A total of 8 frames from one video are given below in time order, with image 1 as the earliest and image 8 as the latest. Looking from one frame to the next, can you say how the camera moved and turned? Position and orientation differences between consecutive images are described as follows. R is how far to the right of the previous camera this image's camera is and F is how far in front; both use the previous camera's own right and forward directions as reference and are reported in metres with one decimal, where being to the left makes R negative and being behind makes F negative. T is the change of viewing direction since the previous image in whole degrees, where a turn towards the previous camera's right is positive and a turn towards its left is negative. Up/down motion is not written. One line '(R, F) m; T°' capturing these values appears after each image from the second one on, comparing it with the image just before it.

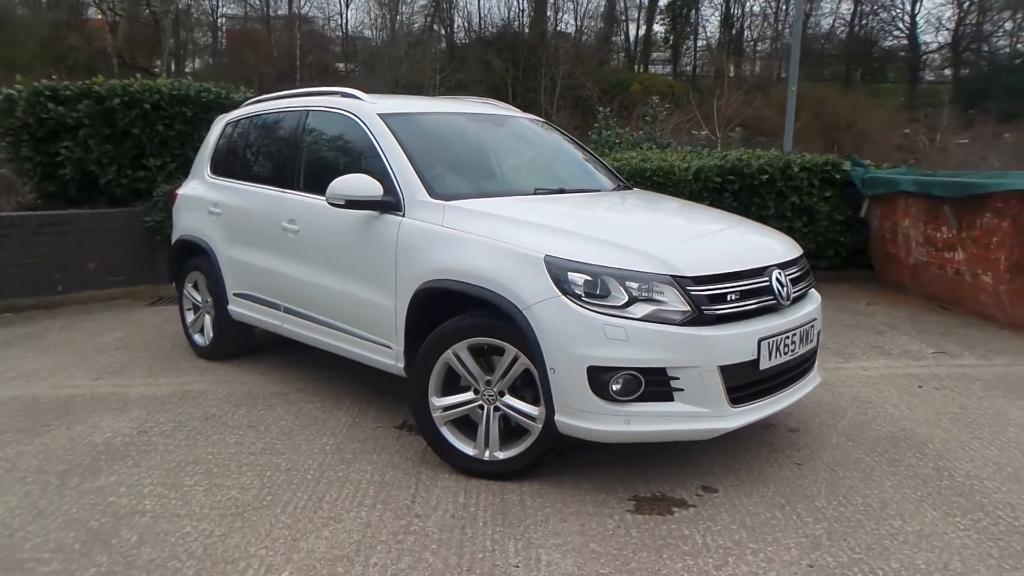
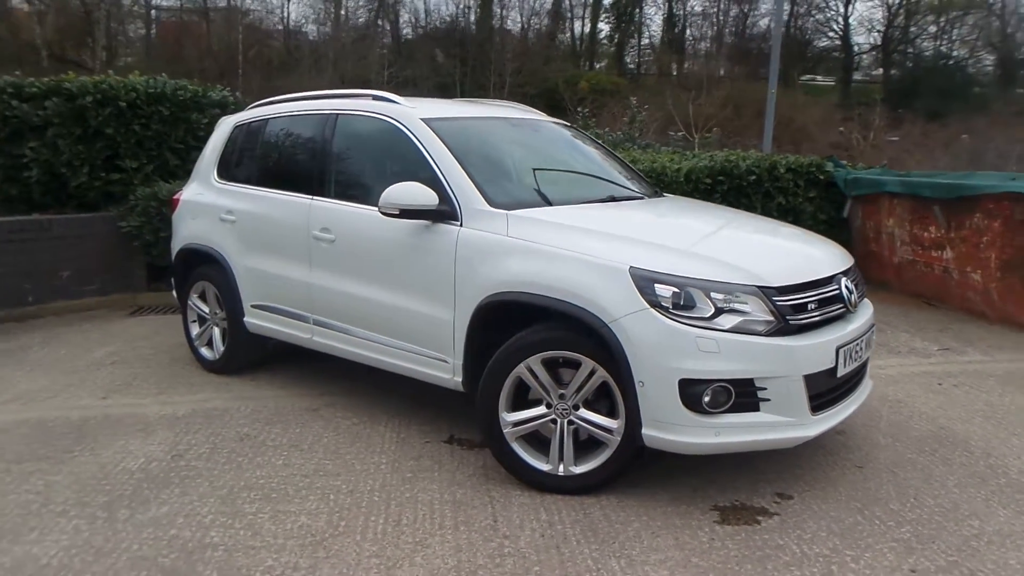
(-0.7, +0.1) m; +4°
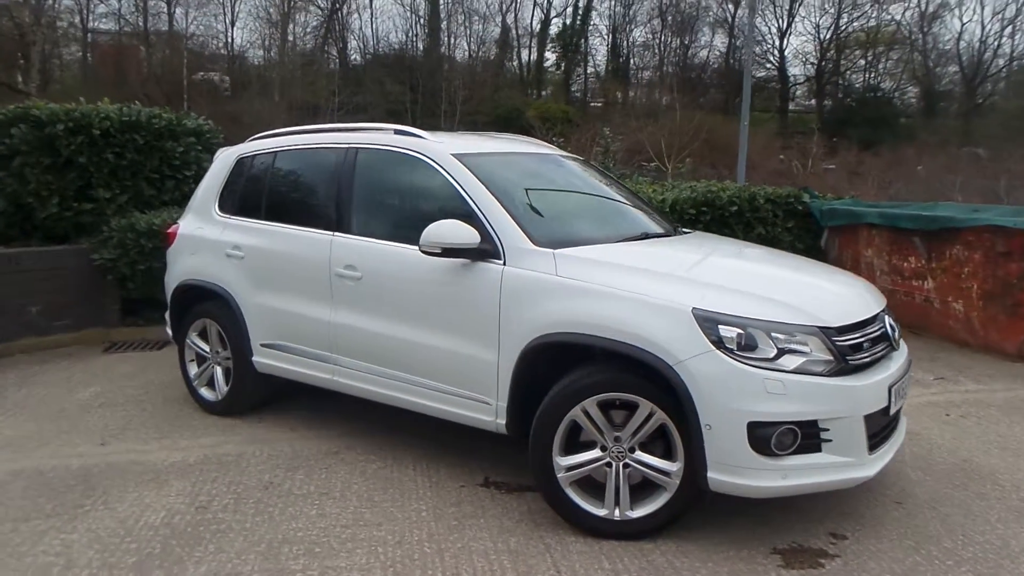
(-0.6, +0.1) m; +4°
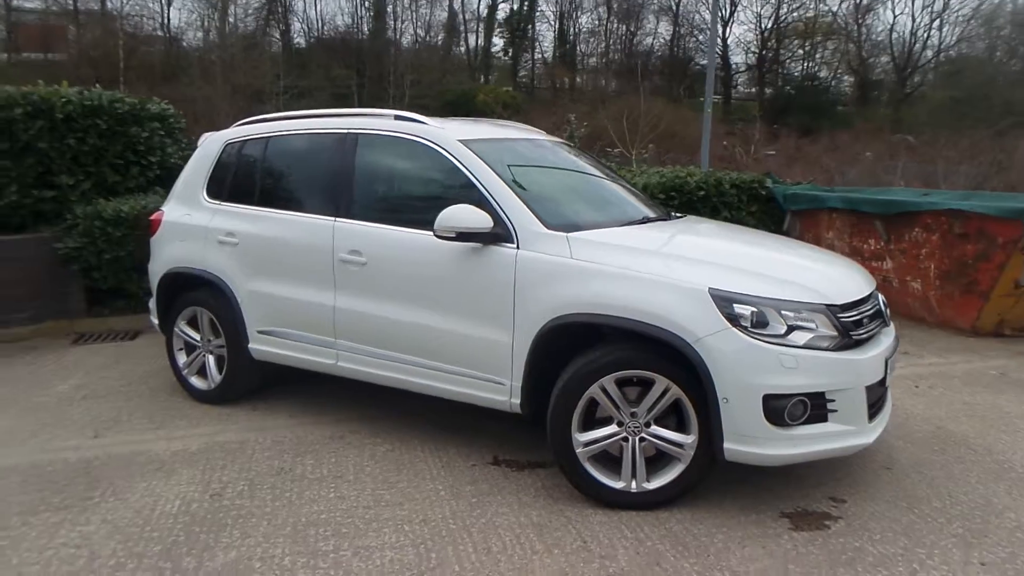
(-0.4, -0.1) m; +4°
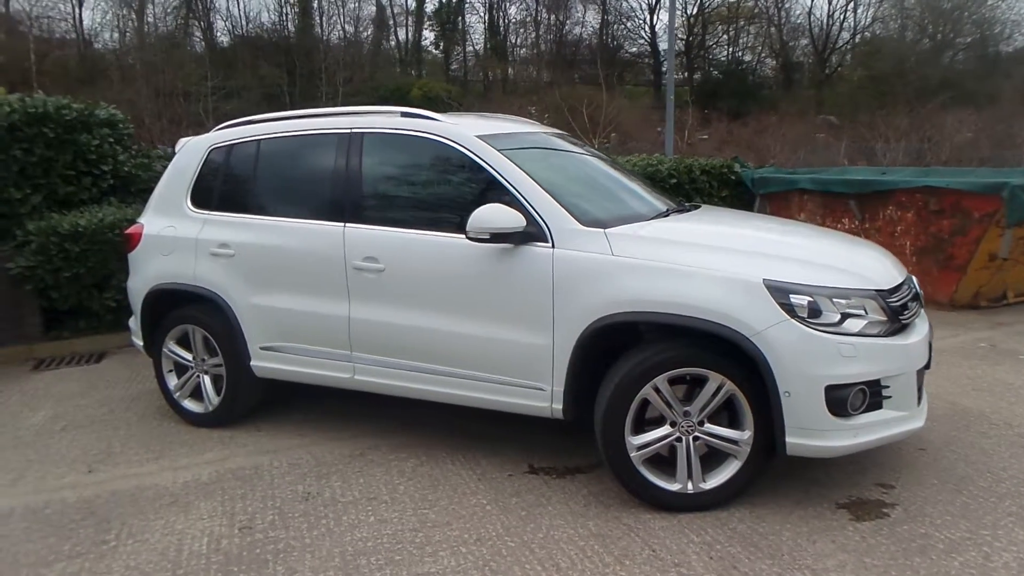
(-0.5, +0.2) m; +5°
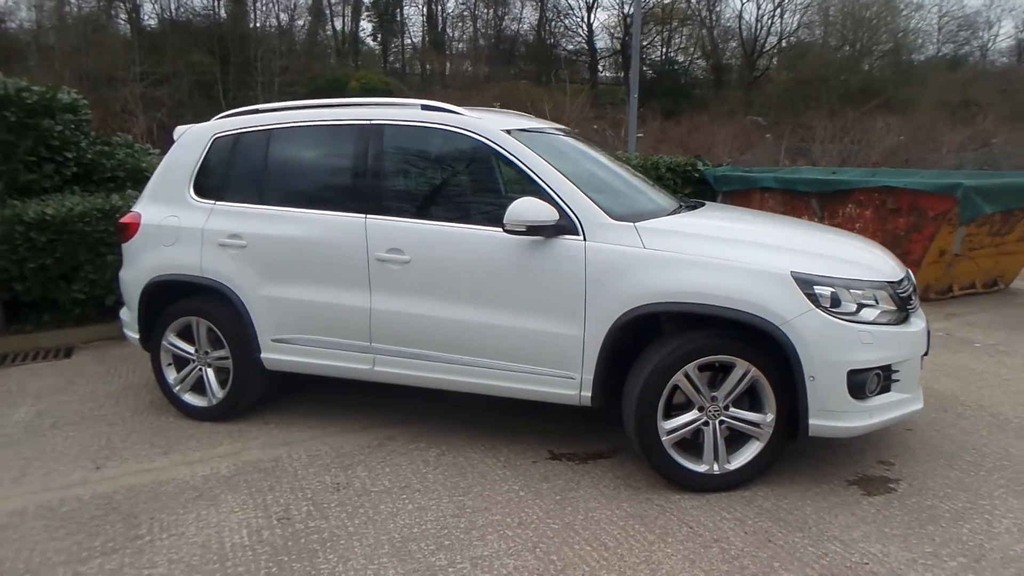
(-0.6, -0.1) m; +5°
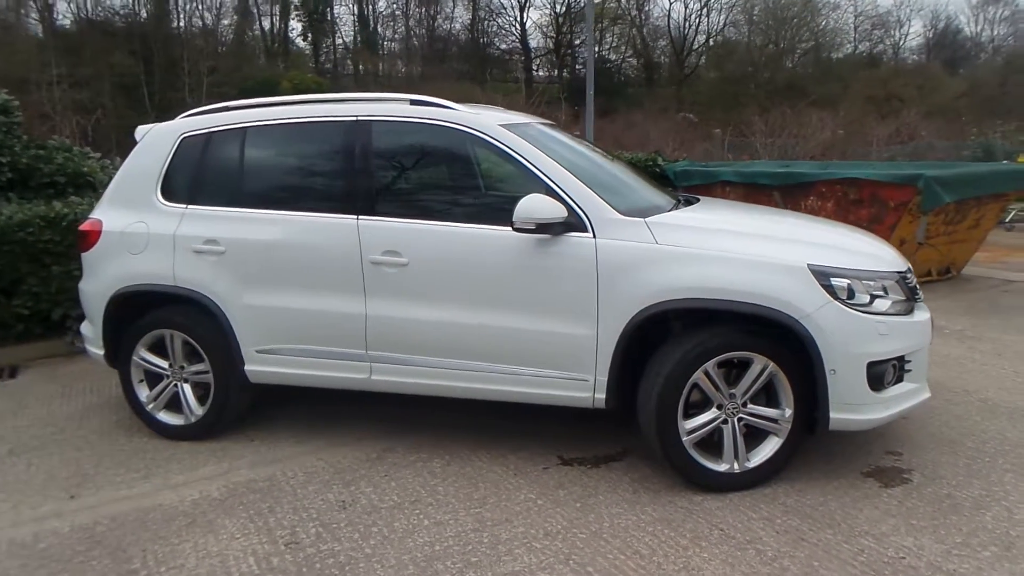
(-0.4, +0.2) m; +5°
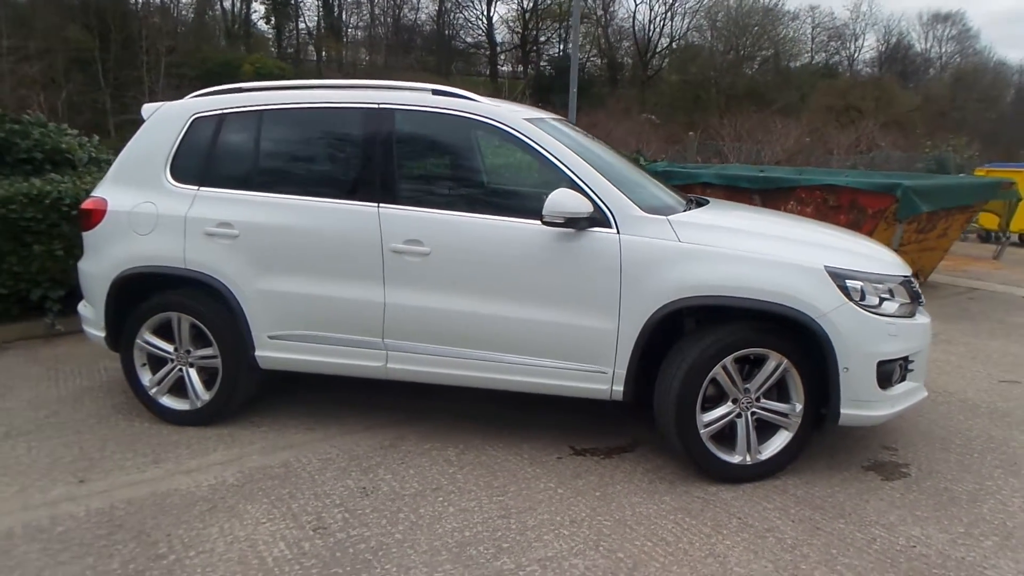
(-0.4, 0.0) m; +3°
